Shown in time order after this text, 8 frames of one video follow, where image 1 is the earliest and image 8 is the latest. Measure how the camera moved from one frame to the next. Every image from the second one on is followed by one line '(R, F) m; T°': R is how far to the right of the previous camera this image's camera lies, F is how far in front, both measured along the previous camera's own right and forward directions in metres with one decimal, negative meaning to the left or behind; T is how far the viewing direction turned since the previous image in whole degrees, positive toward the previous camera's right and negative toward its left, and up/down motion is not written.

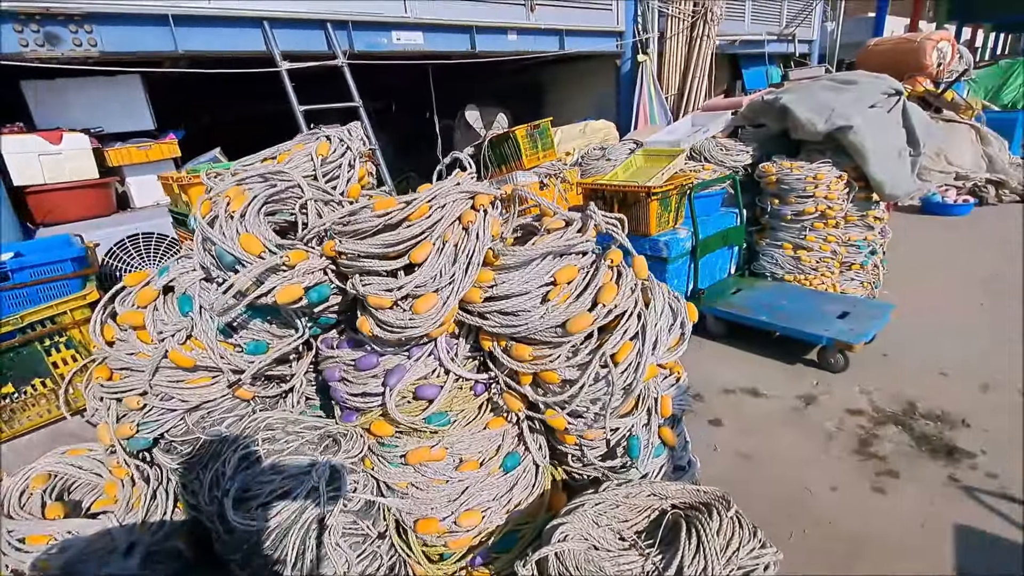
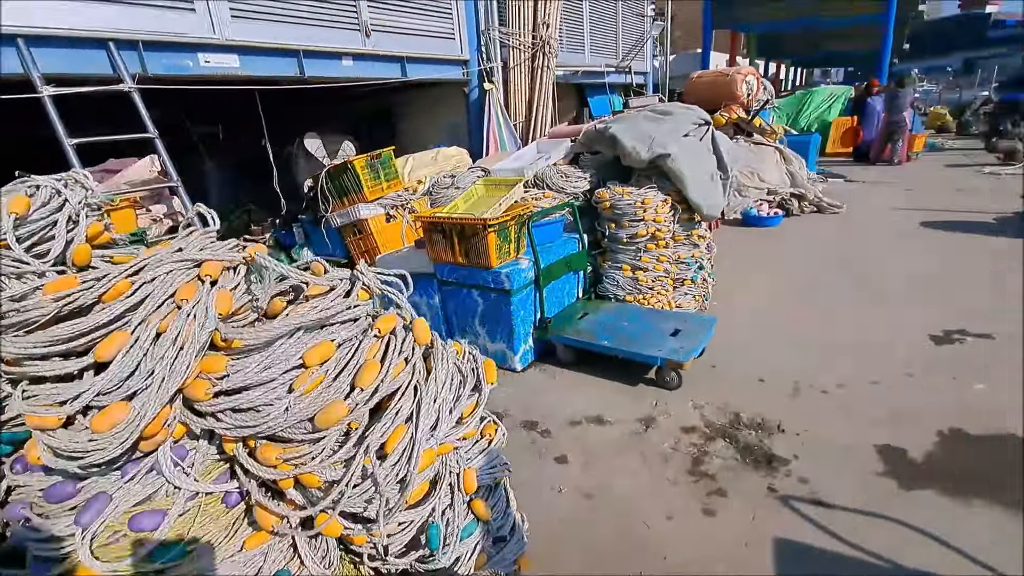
(+0.3, +0.1) m; +13°
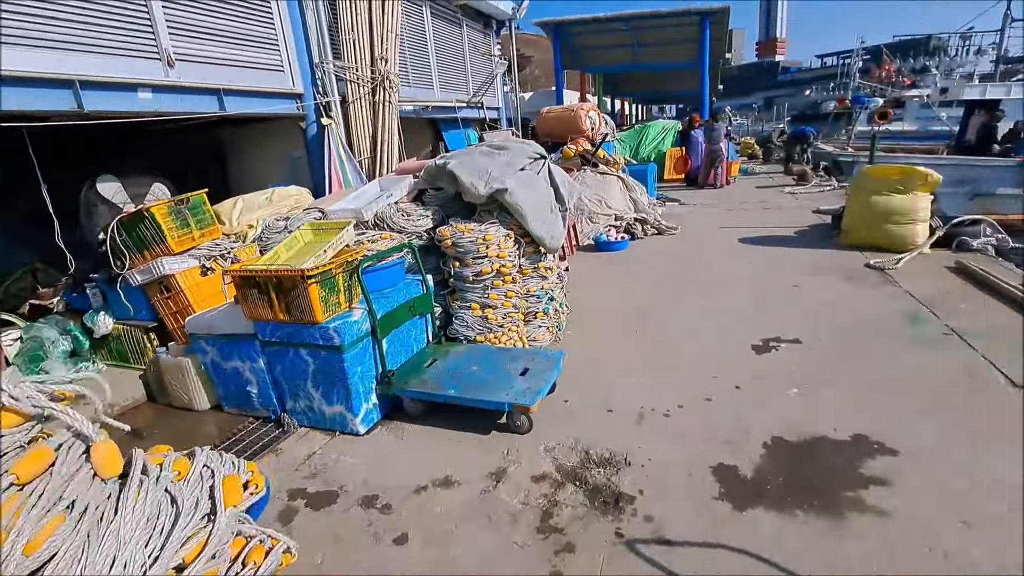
(+0.2, +0.1) m; +13°
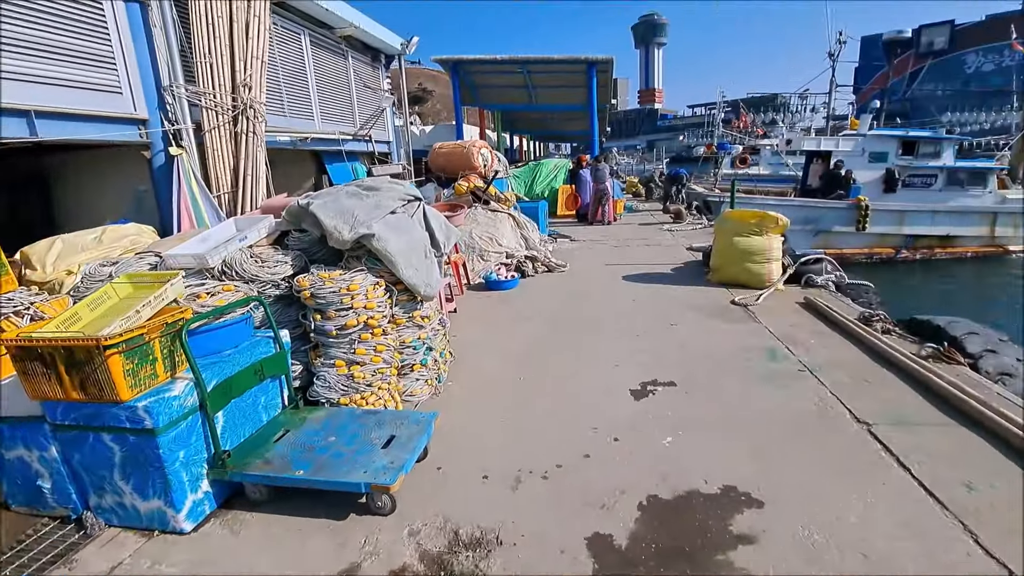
(+0.2, +0.2) m; +11°
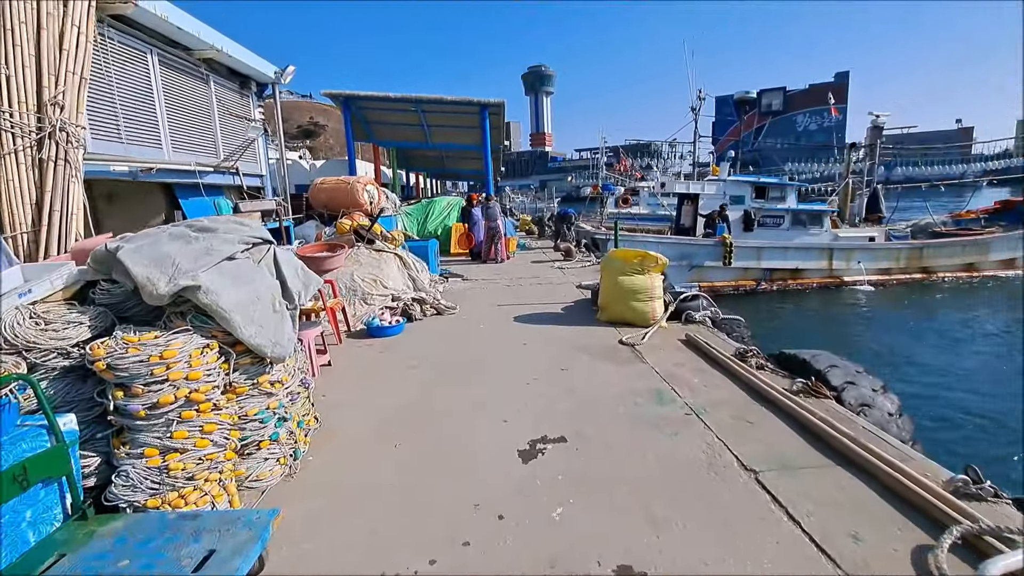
(+0.2, +0.3) m; +12°
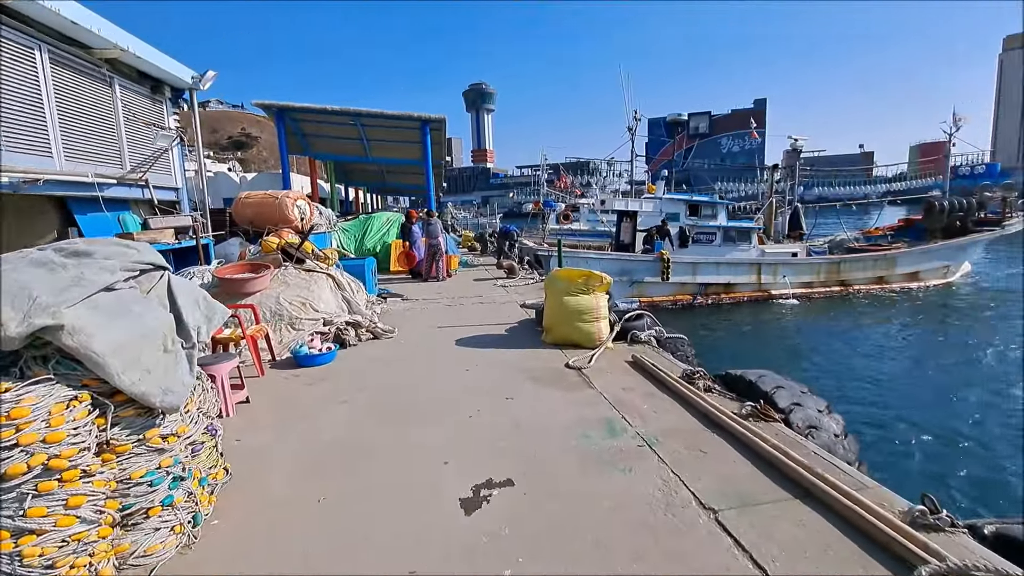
(0.0, +0.2) m; +7°
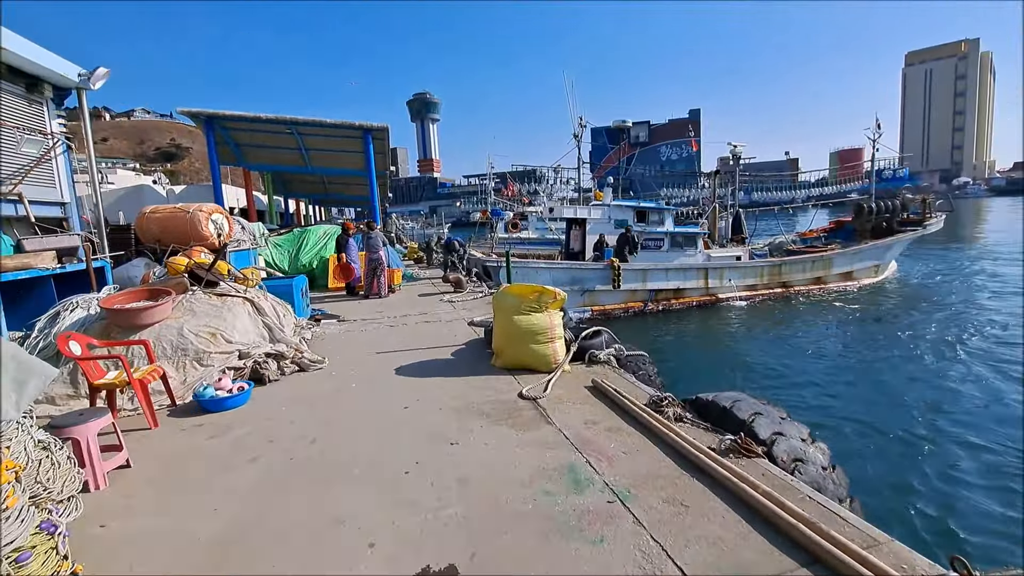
(+0.1, +0.5) m; +6°
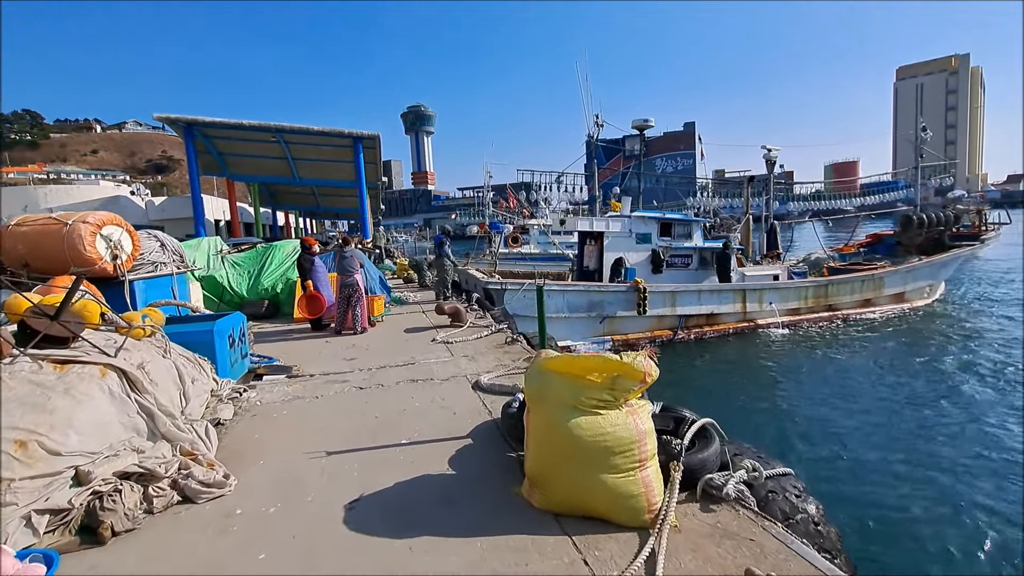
(-0.3, +2.1) m; +1°
